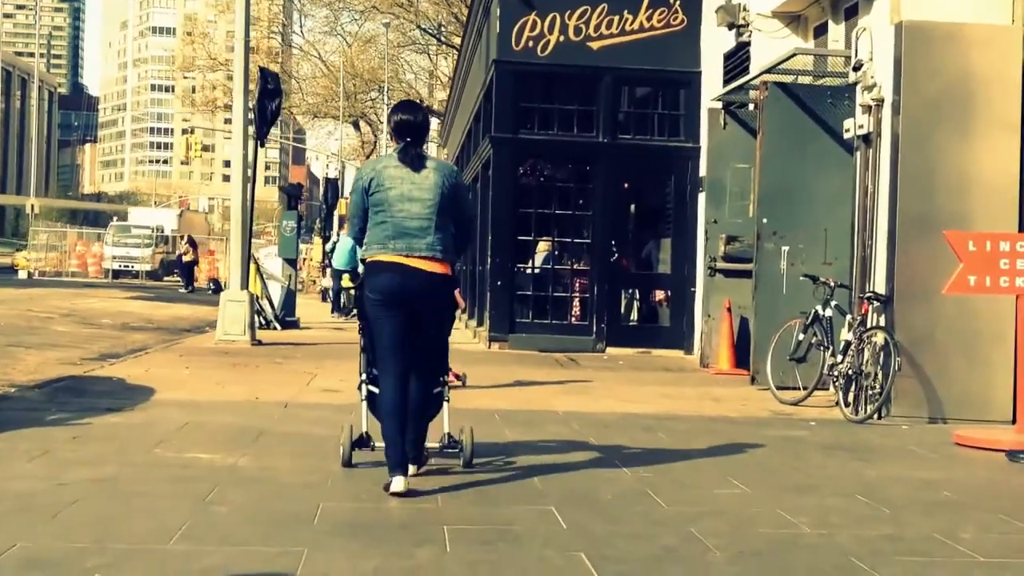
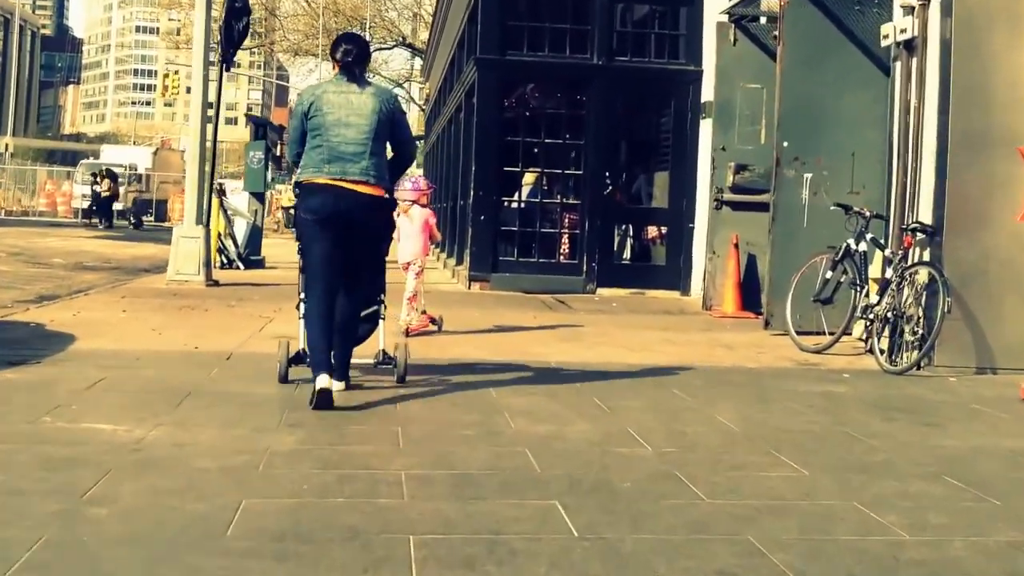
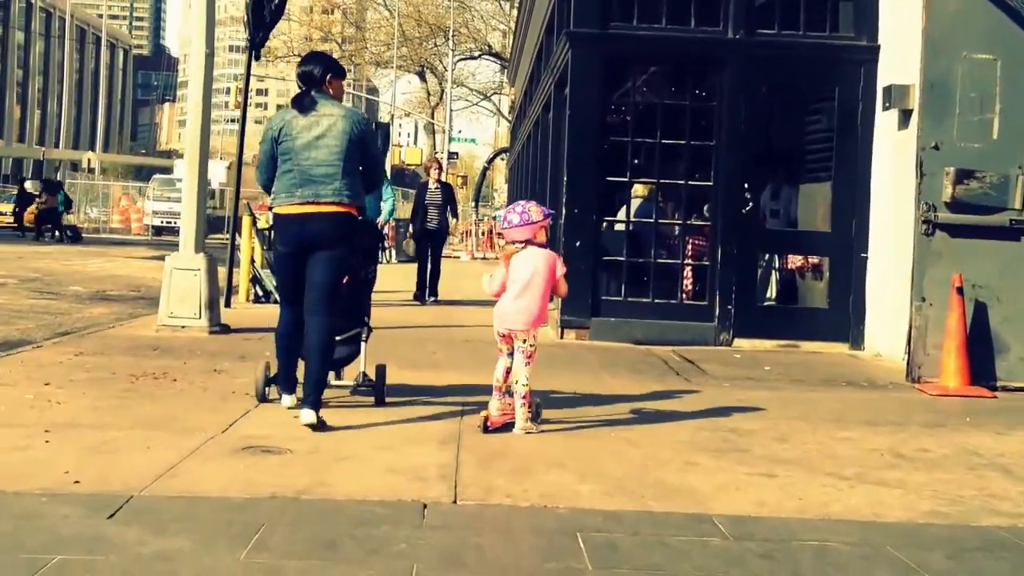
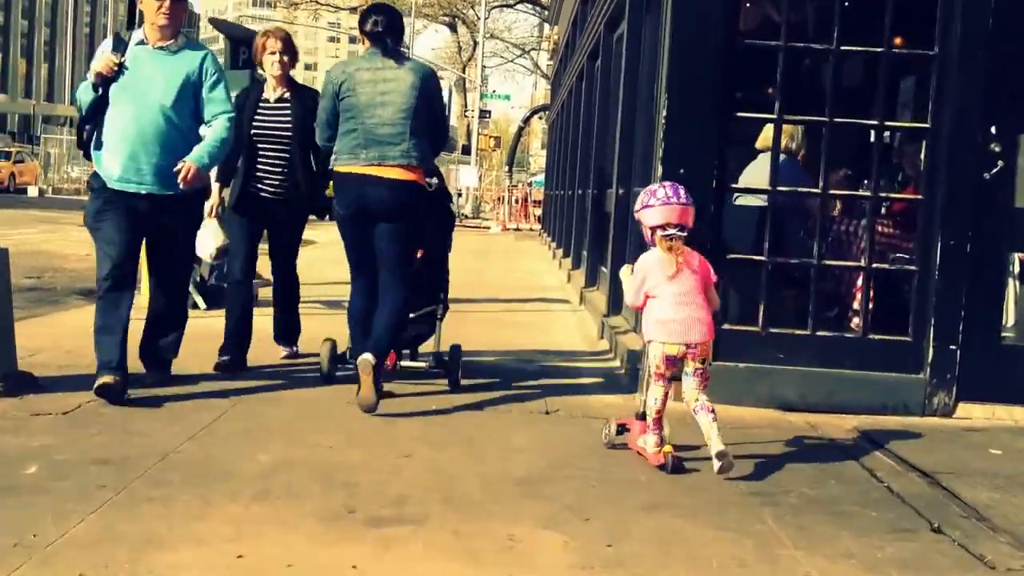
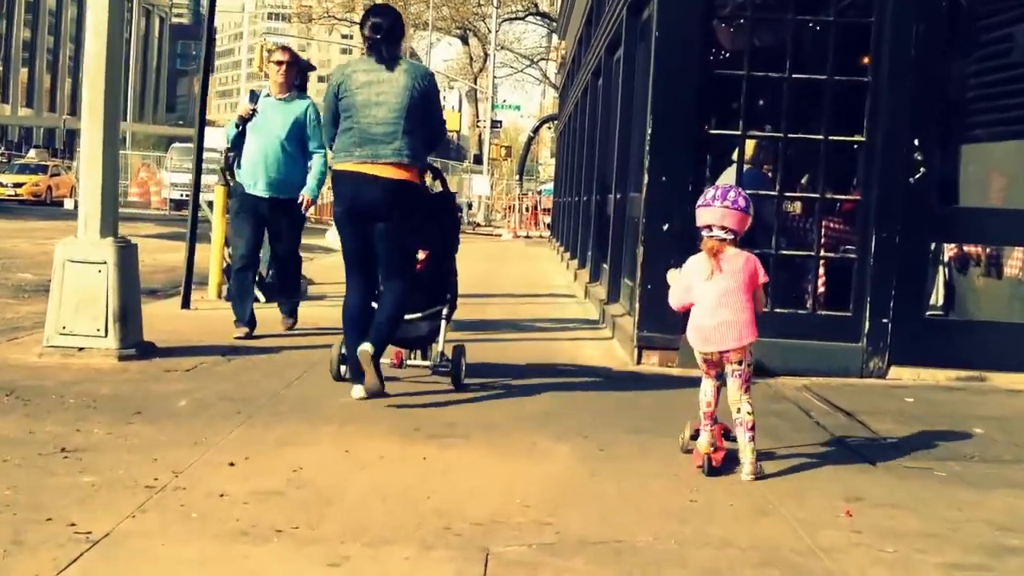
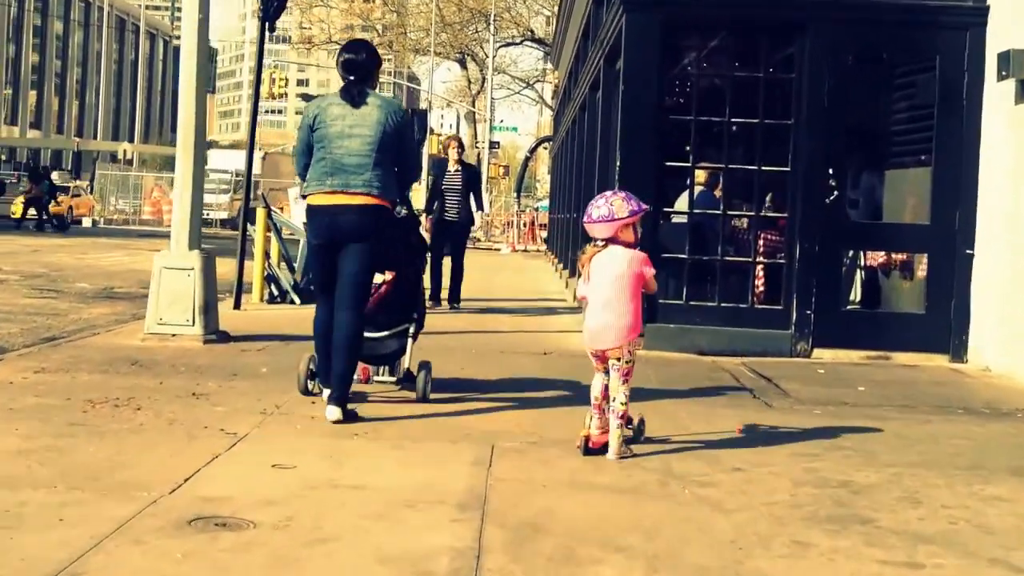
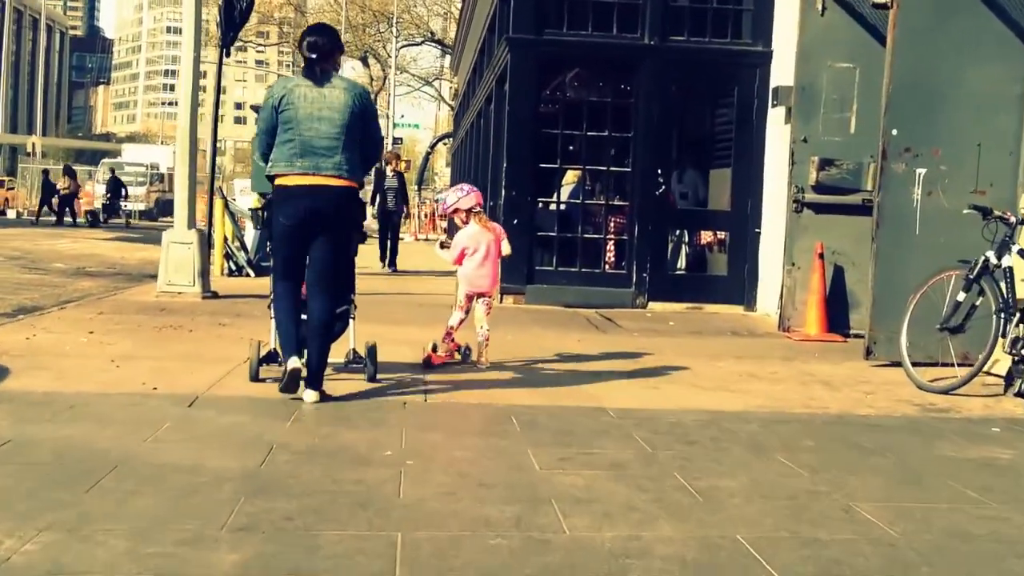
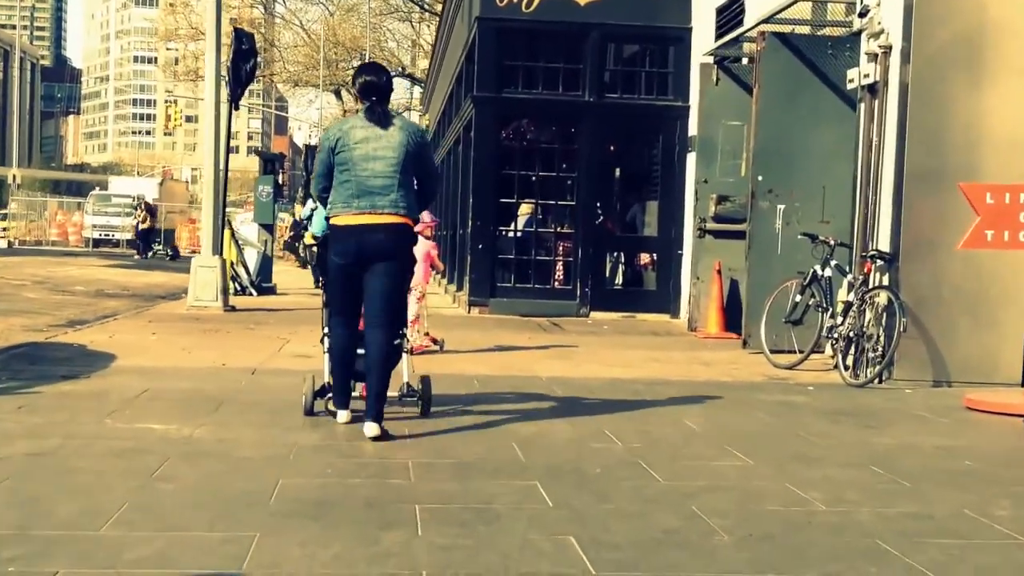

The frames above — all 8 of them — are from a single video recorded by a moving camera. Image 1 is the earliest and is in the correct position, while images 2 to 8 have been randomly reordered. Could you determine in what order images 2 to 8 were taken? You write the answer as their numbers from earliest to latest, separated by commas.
8, 2, 7, 3, 6, 5, 4
